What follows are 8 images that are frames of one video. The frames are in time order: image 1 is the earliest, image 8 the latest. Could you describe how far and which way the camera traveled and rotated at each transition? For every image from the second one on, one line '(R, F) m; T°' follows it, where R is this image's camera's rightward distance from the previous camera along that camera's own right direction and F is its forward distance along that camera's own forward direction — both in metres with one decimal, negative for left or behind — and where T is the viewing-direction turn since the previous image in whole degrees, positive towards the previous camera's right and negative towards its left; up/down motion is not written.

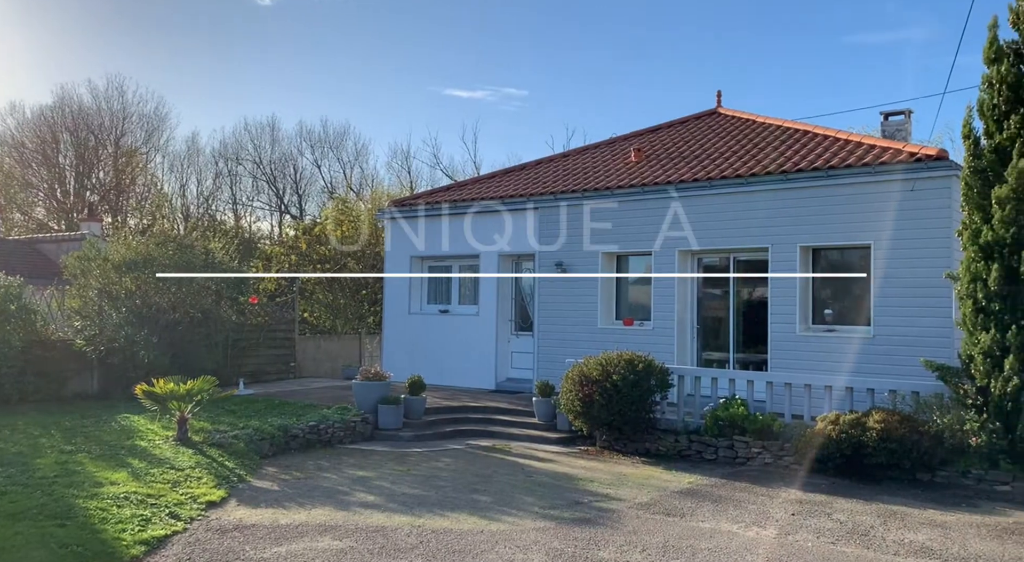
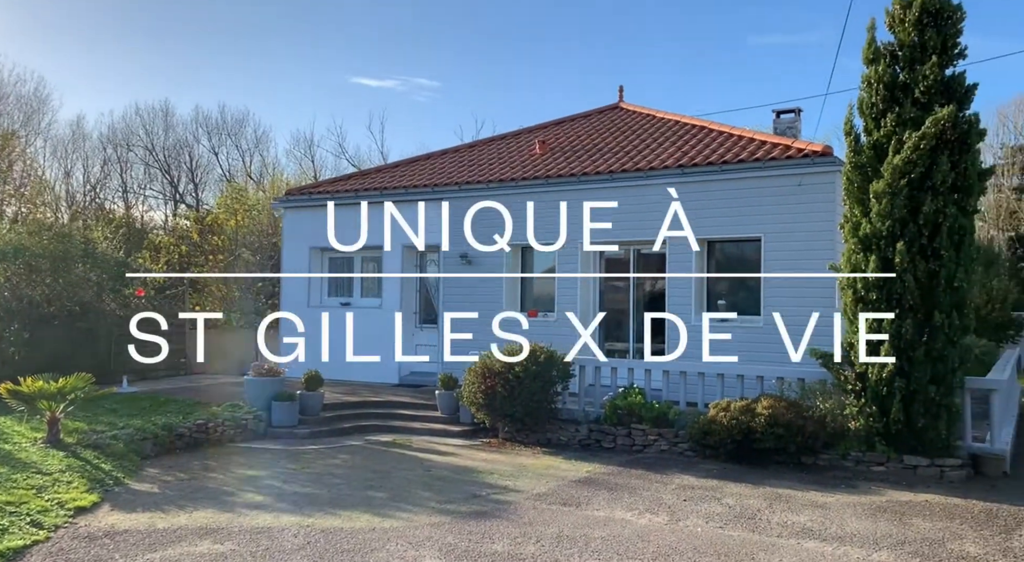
(+0.1, +0.1) m; +7°
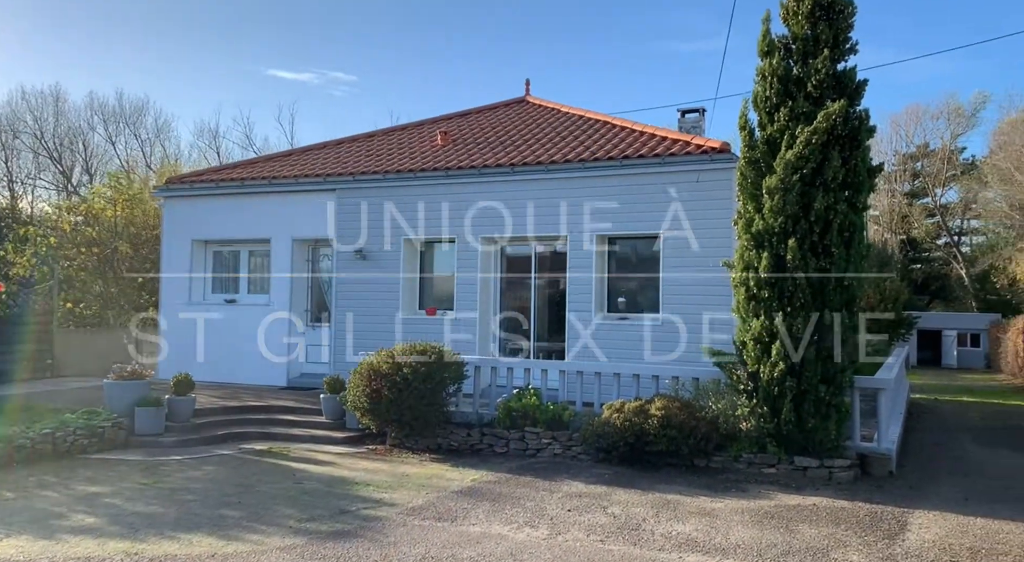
(+0.4, +0.5) m; +6°
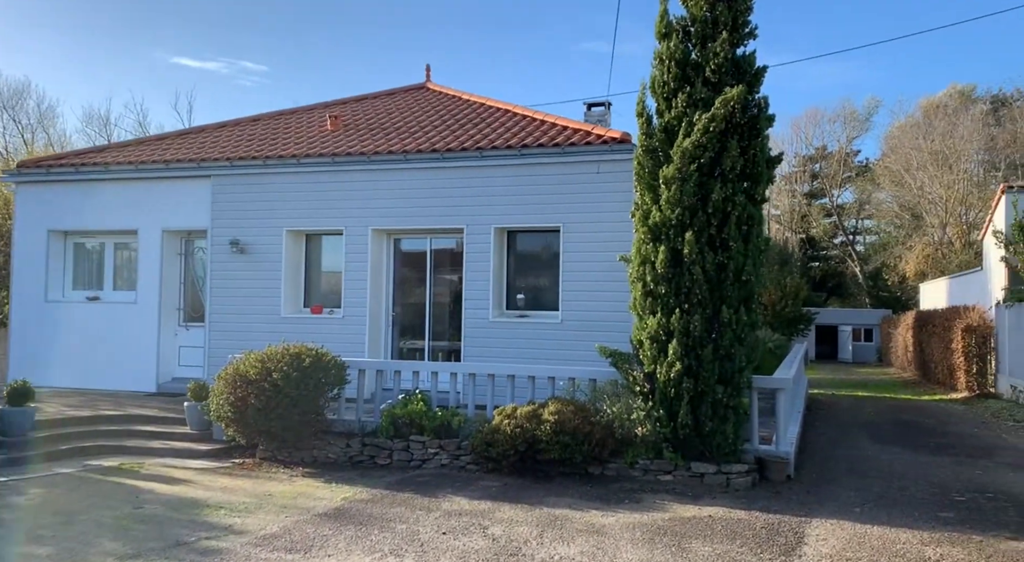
(+0.3, +0.6) m; +6°
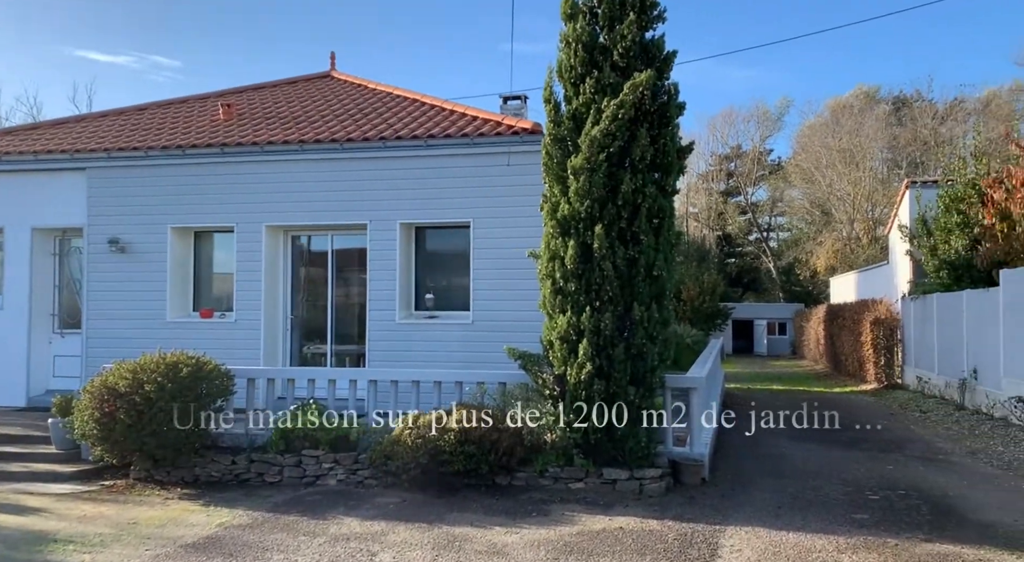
(+0.2, +0.5) m; +6°
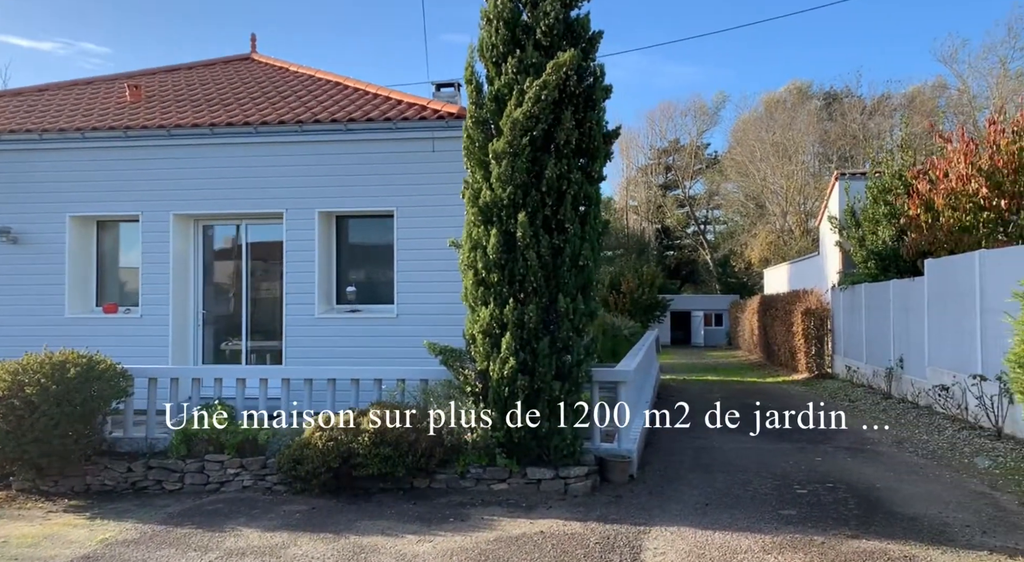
(+0.2, +0.3) m; +4°
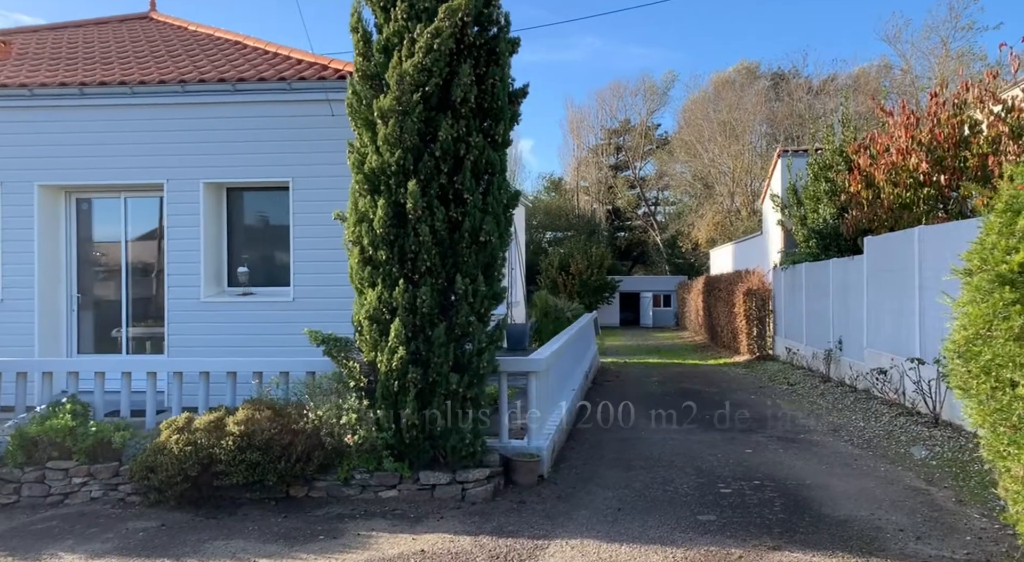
(+0.5, +0.7) m; +3°
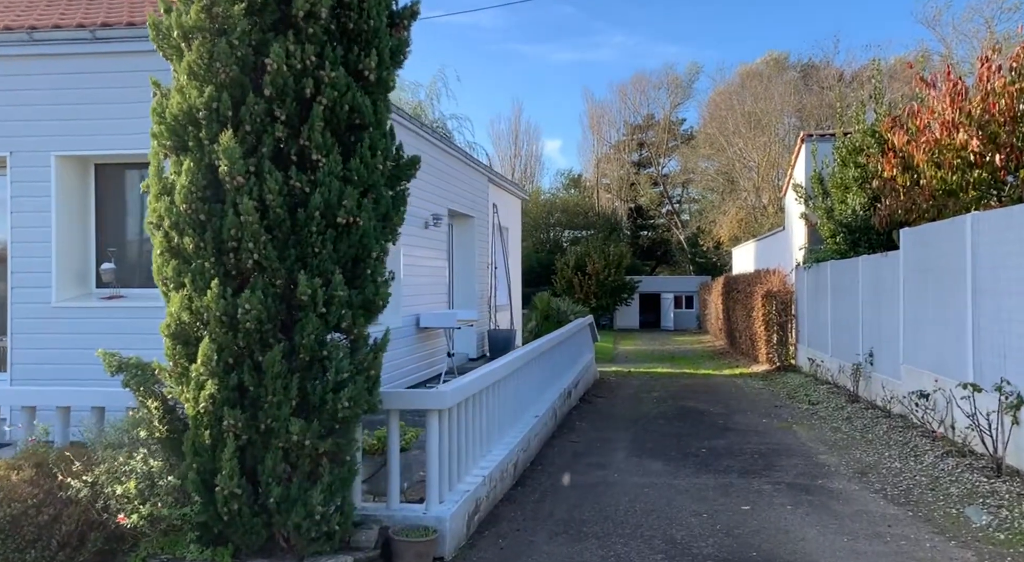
(+0.8, +1.7) m; -2°
